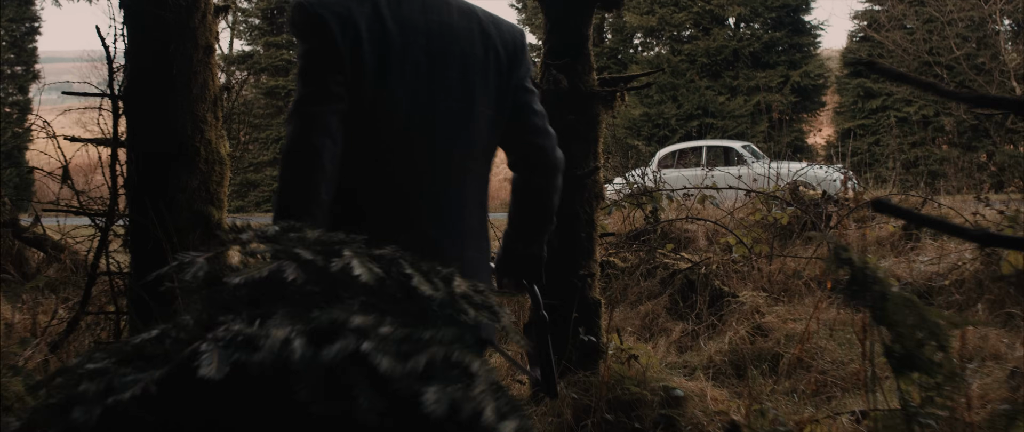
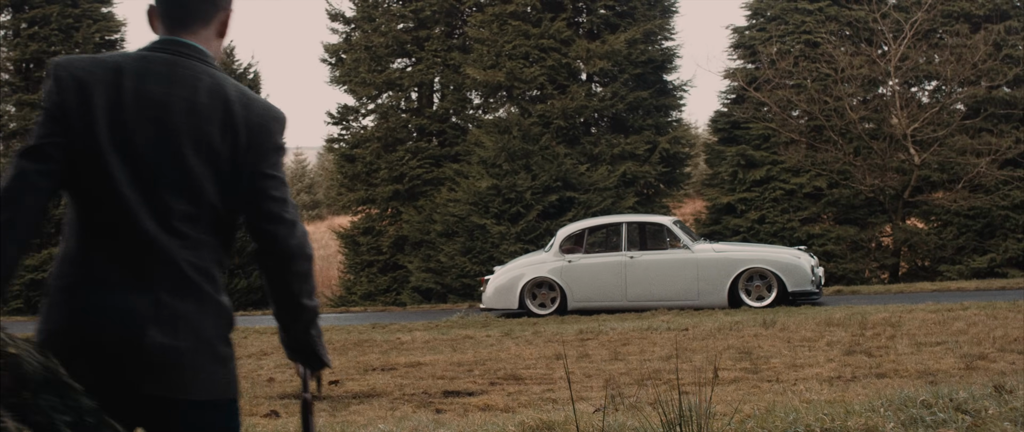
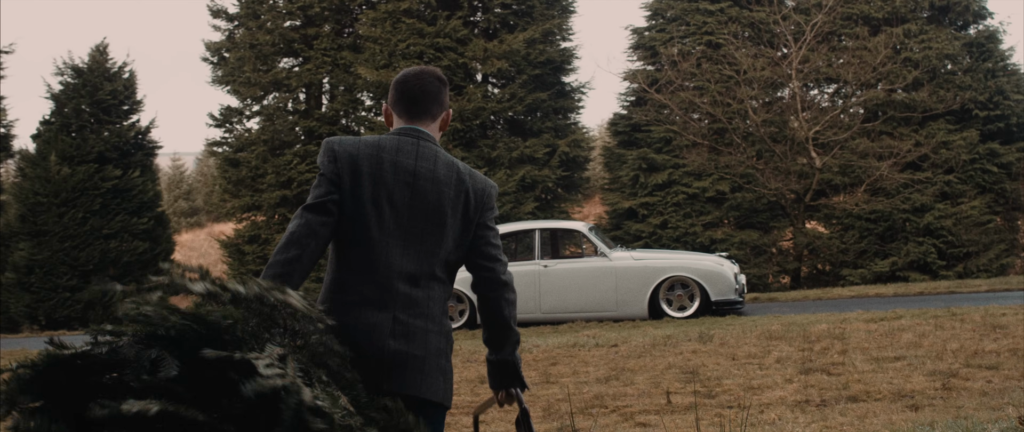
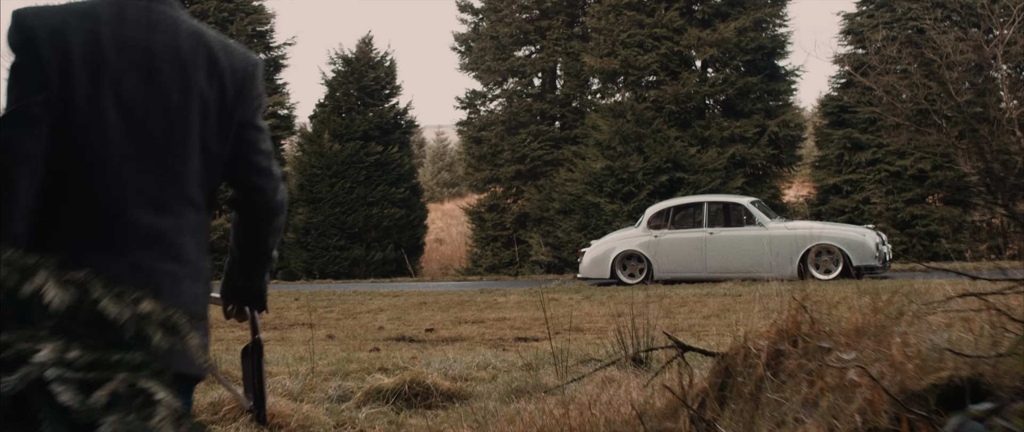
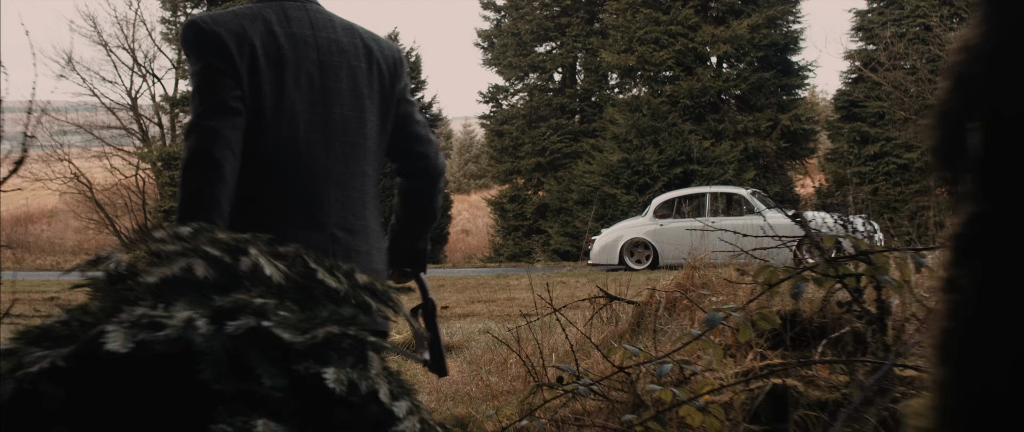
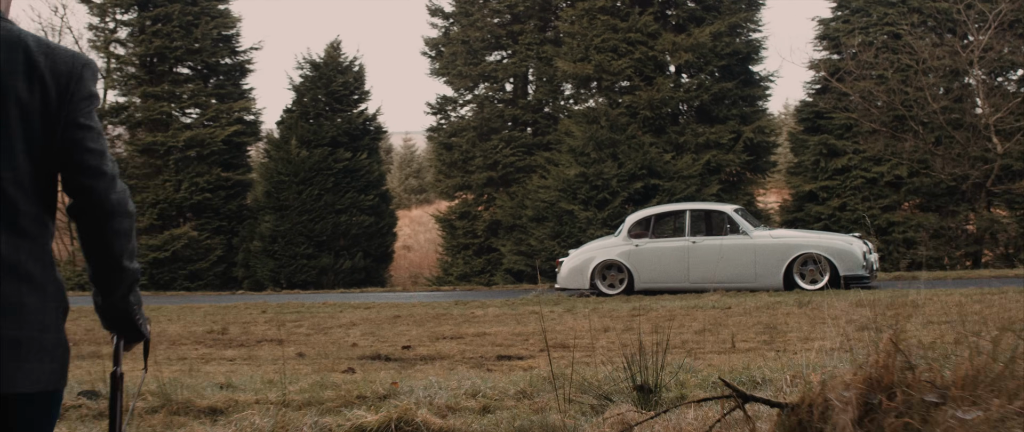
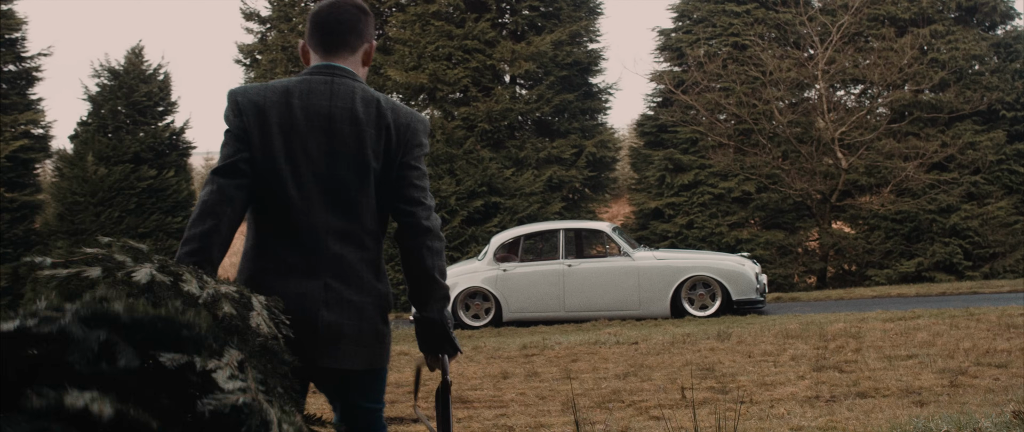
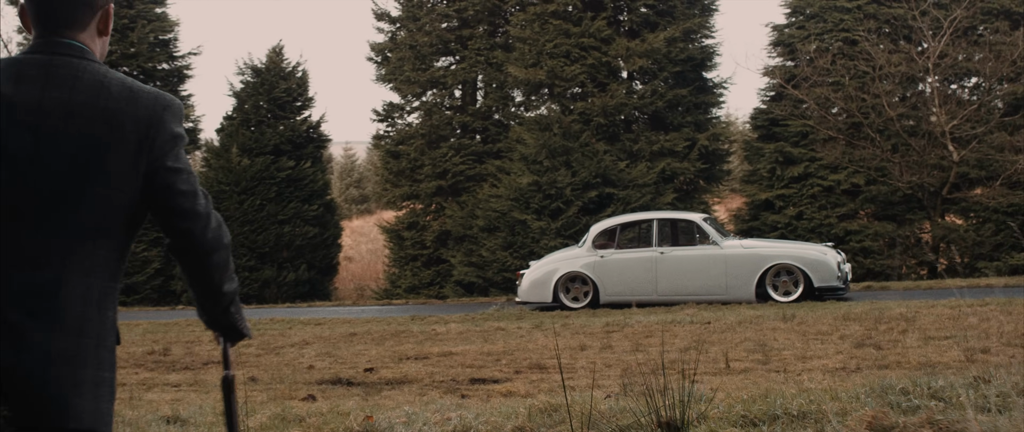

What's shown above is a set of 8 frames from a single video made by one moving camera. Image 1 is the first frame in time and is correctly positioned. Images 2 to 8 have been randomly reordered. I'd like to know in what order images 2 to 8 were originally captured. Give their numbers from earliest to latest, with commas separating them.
5, 4, 6, 8, 2, 7, 3
